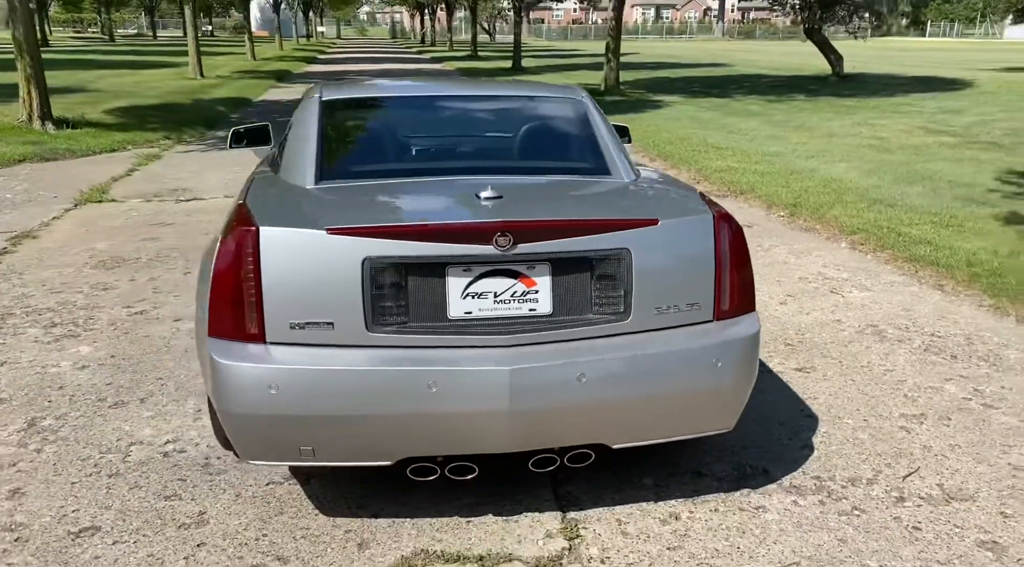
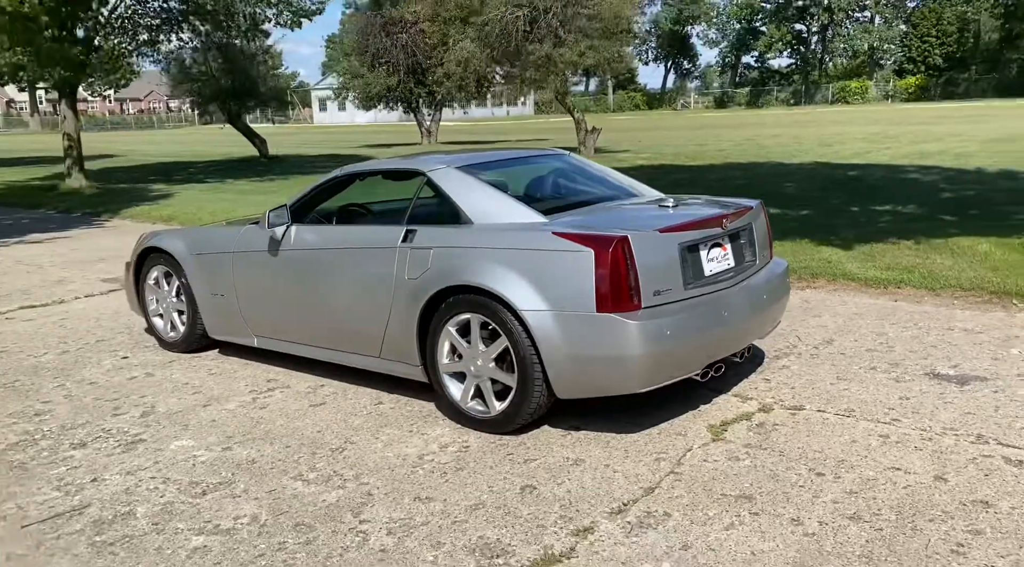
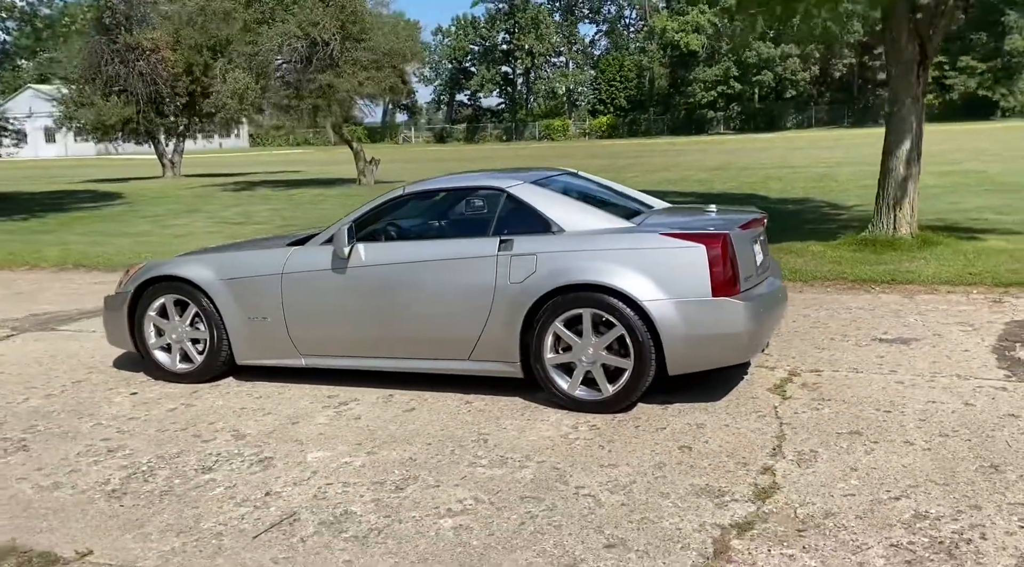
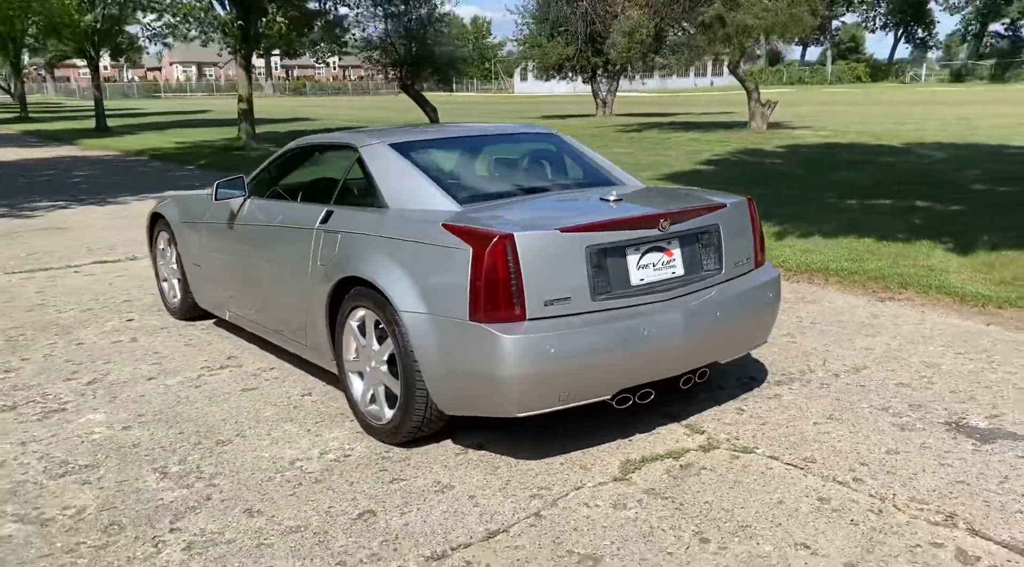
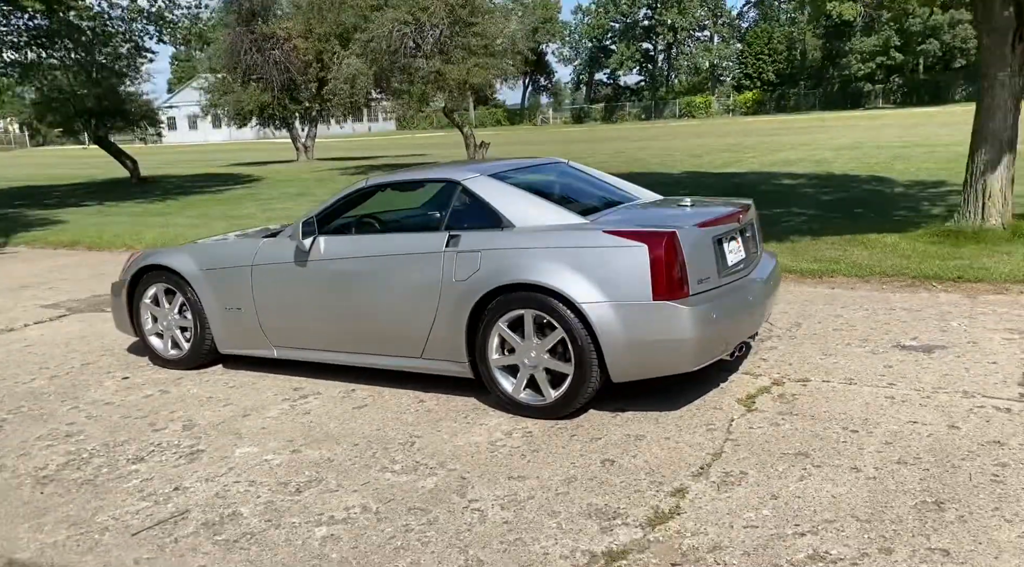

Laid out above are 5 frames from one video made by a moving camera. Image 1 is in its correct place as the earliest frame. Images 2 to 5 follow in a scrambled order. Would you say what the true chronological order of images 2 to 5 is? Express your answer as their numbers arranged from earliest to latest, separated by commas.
4, 2, 5, 3
